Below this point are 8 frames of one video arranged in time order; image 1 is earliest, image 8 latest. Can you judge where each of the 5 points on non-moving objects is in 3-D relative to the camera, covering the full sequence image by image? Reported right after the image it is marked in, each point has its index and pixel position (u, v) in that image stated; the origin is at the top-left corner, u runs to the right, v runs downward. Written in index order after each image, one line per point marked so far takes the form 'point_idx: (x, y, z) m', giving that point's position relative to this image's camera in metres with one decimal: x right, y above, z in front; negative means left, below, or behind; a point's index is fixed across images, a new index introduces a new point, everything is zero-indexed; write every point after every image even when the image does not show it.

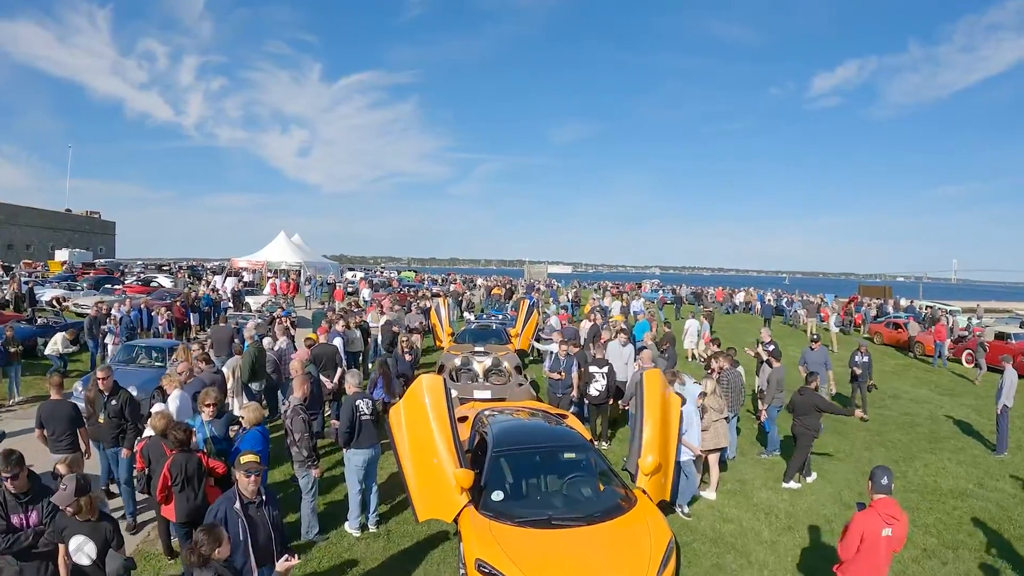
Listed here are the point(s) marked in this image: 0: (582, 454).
0: (+0.7, -1.7, +5.9) m
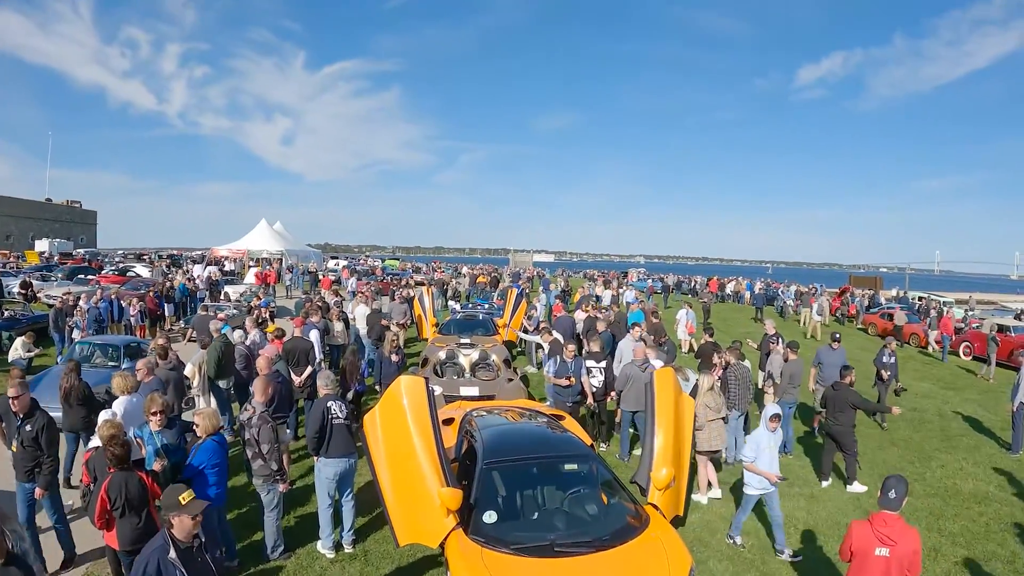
0: (+0.7, -1.6, +5.2) m
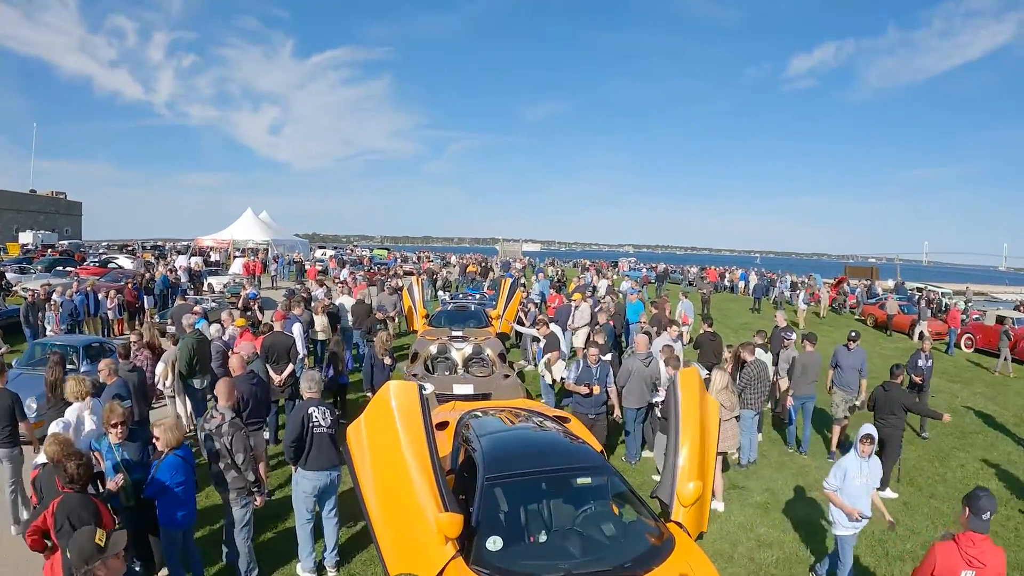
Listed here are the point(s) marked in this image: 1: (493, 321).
0: (+0.7, -1.5, +4.6) m
1: (-0.4, -0.8, +13.7) m
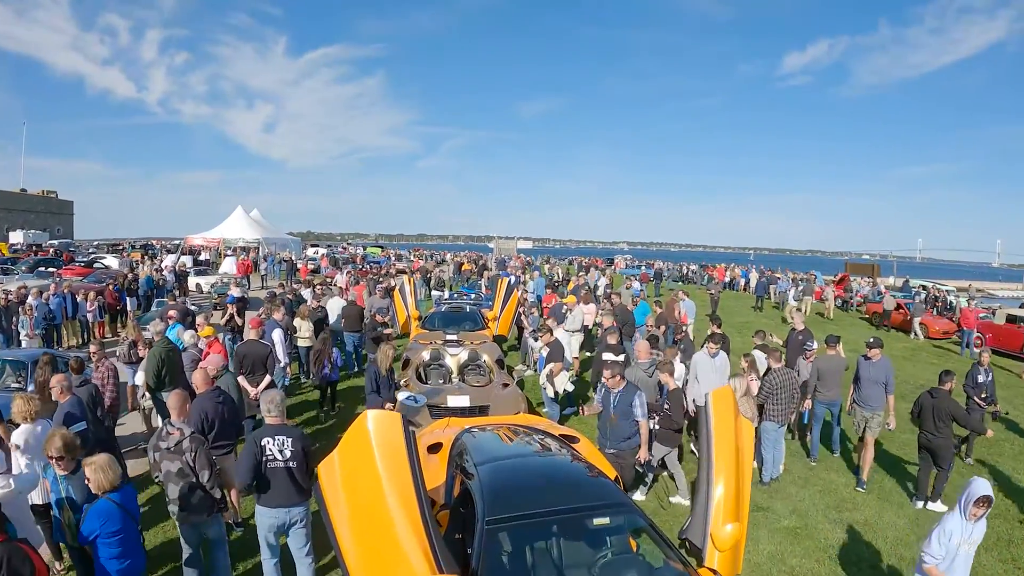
0: (+0.7, -1.6, +3.9) m
1: (-0.5, -0.8, +13.0) m
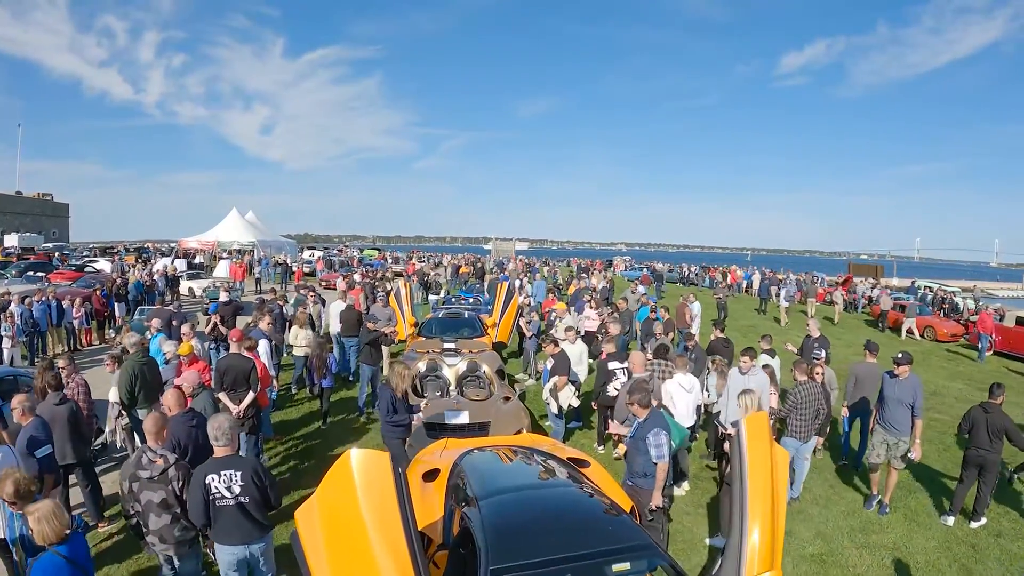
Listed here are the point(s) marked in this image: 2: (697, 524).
0: (+0.8, -1.7, +3.5) m
1: (-0.5, -0.9, +12.5) m
2: (+2.0, -2.6, +6.2) m
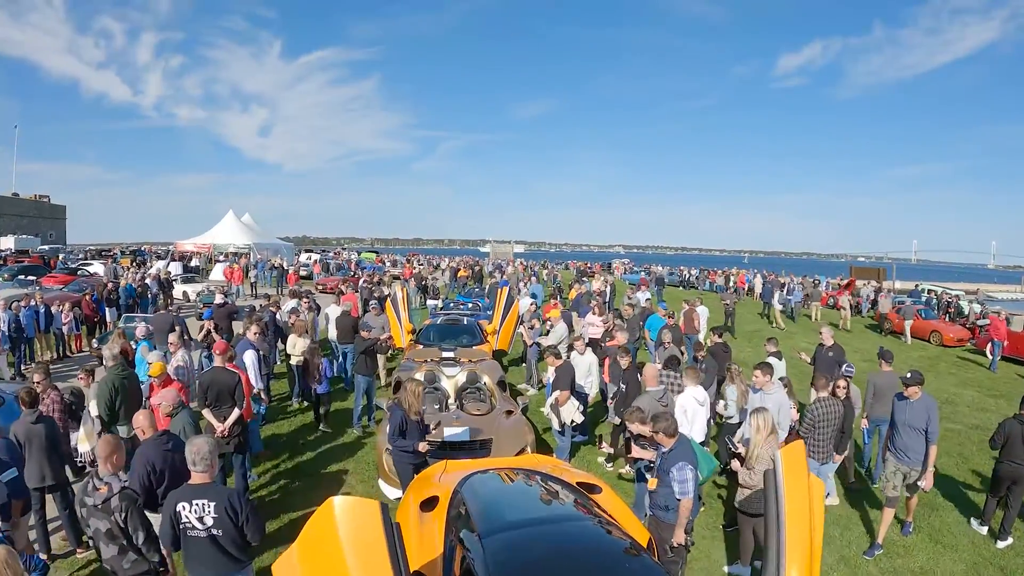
0: (+0.8, -1.7, +3.1) m
1: (-0.5, -1.1, +12.1) m
2: (+2.1, -2.7, +5.9) m
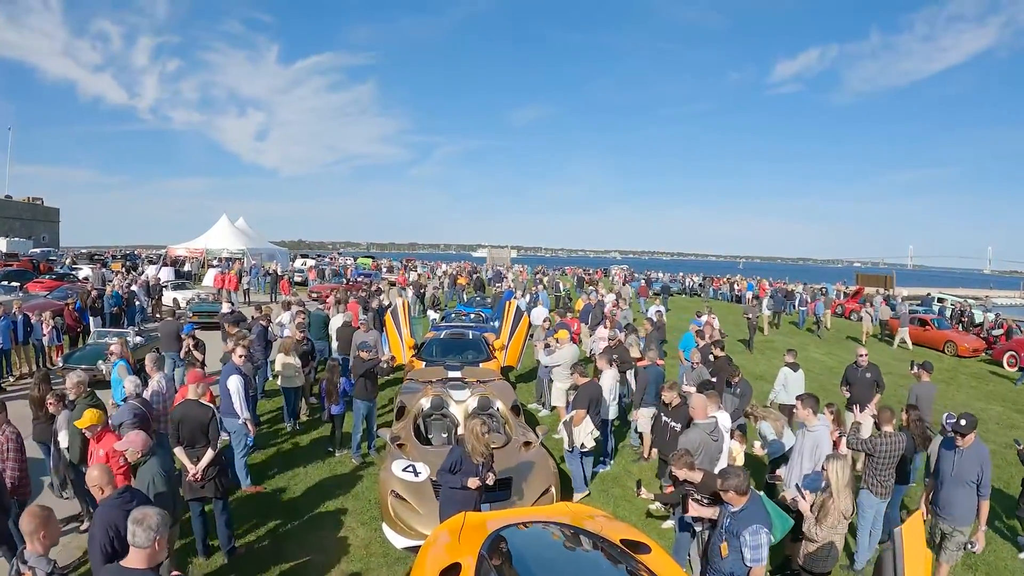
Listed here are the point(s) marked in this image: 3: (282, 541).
0: (+1.1, -1.9, +2.3) m
1: (-0.3, -1.3, +11.3) m
2: (+2.3, -2.9, +5.1) m
3: (-2.3, -2.5, +5.7) m
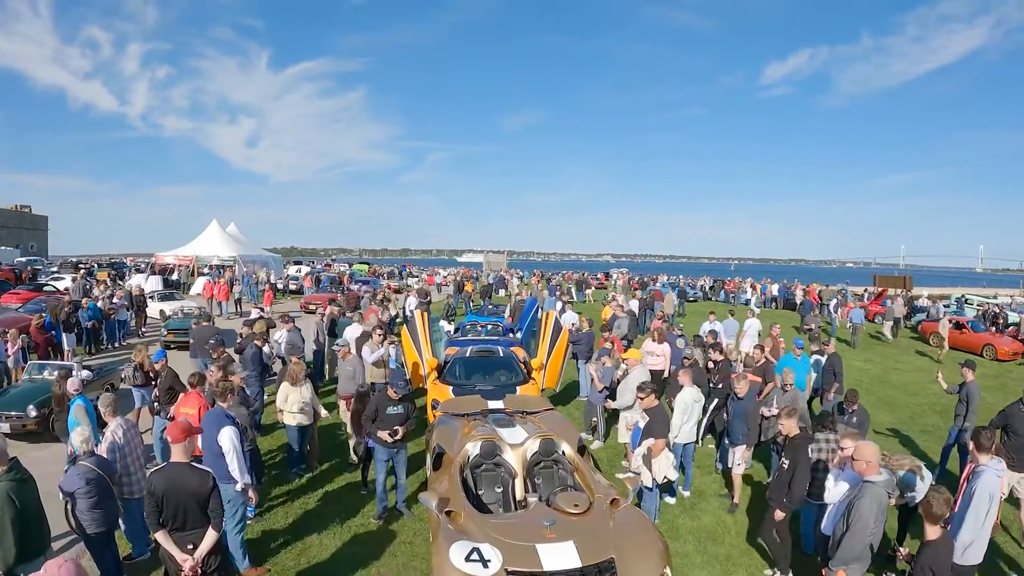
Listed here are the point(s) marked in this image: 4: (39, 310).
0: (+1.8, -2.0, +0.8) m
1: (+0.3, -1.4, +9.8) m
2: (+3.0, -2.9, +3.5) m
3: (-1.6, -2.7, +4.1) m
4: (-16.3, -0.7, +19.7) m
